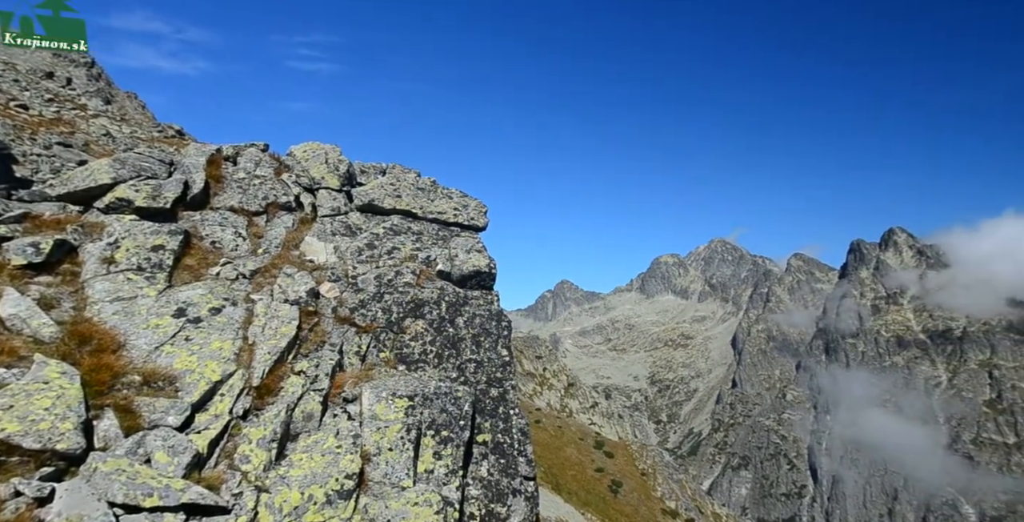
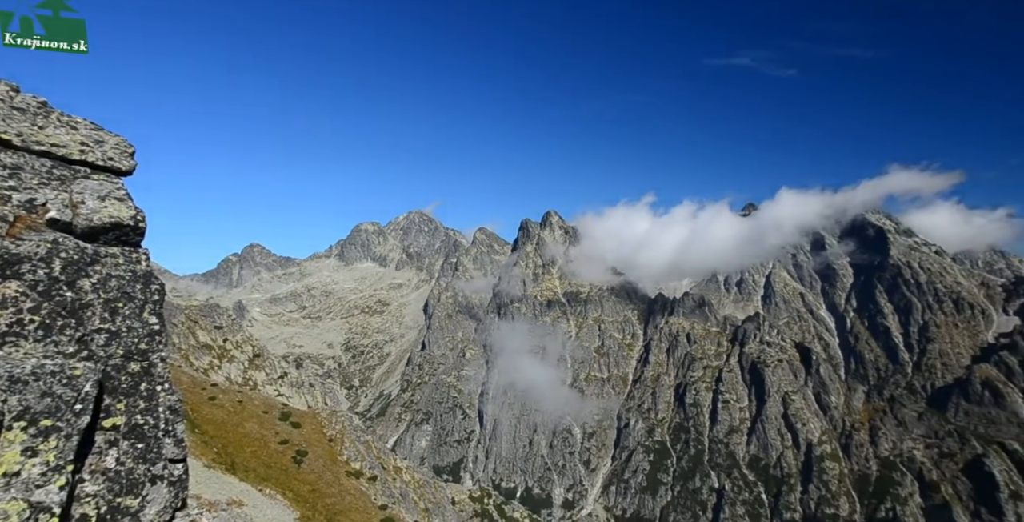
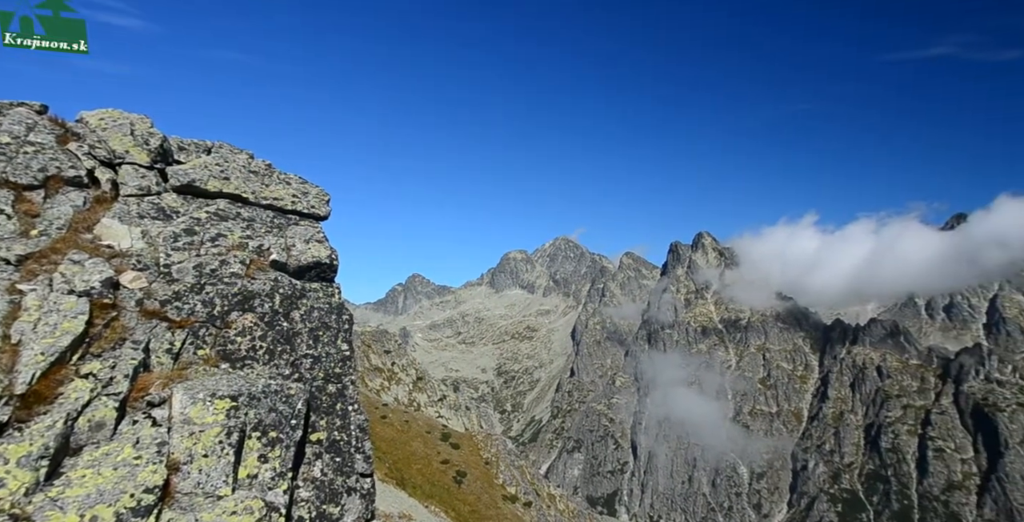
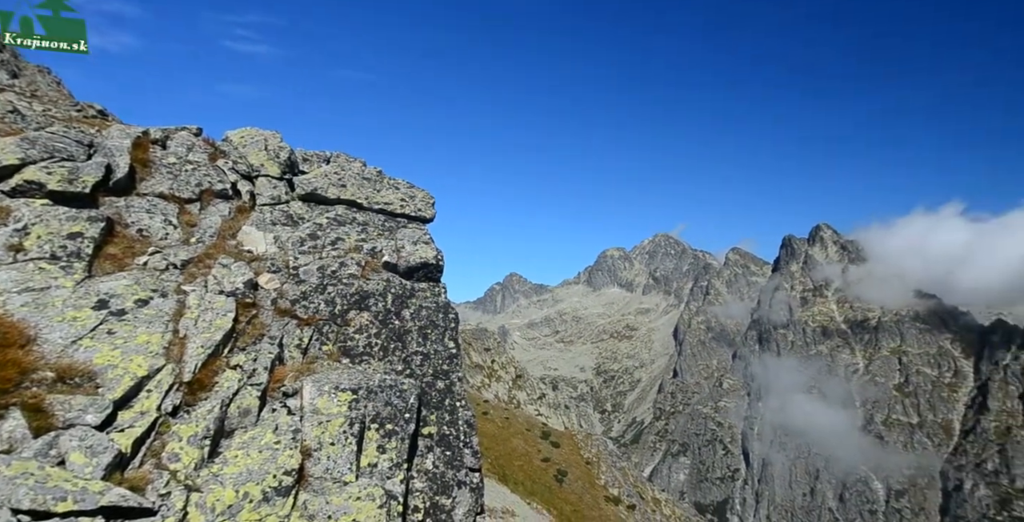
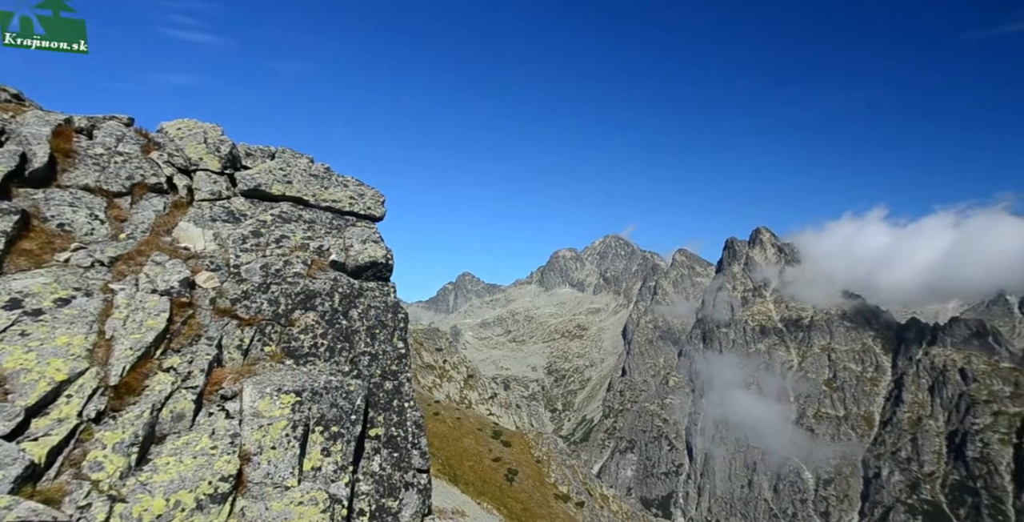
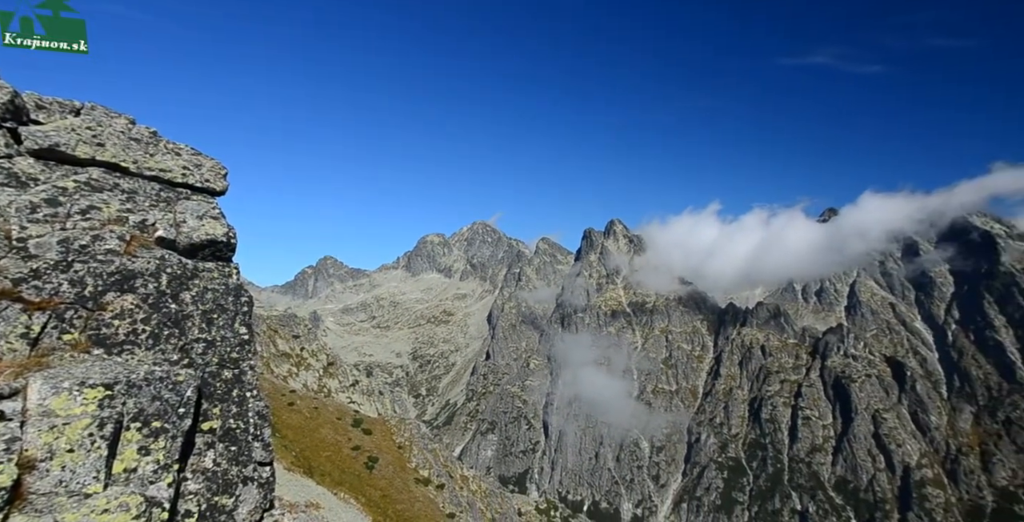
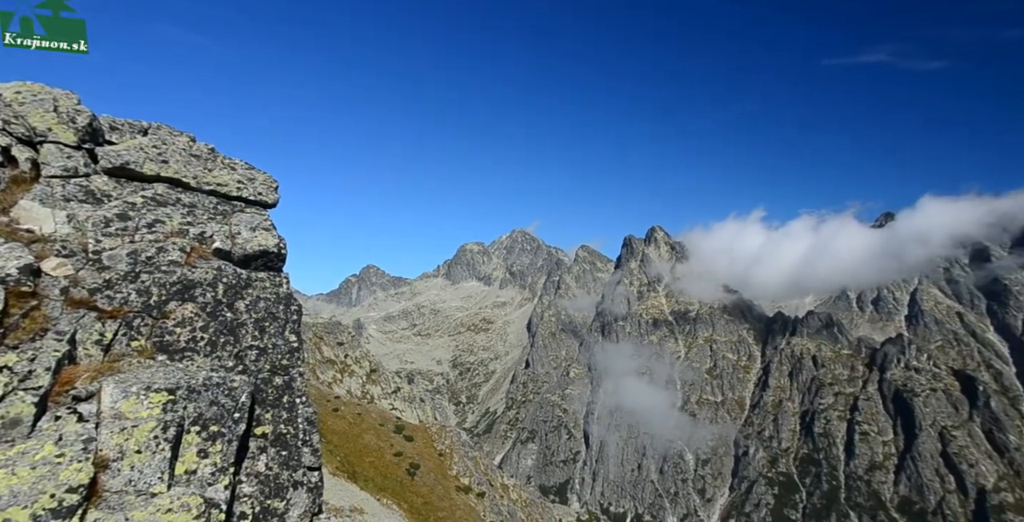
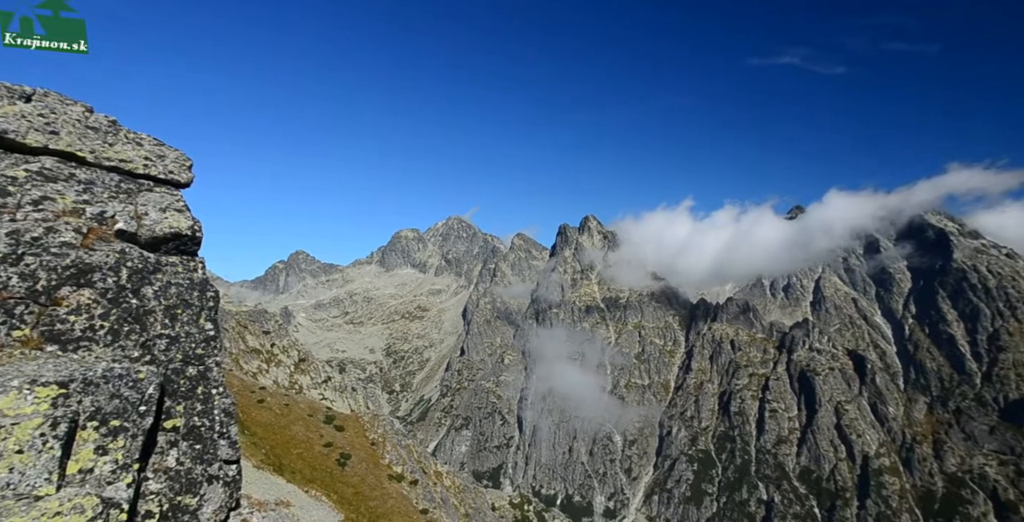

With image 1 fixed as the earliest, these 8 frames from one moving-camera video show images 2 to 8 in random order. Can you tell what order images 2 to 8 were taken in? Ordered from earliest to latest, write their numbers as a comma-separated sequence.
4, 5, 3, 7, 6, 8, 2
